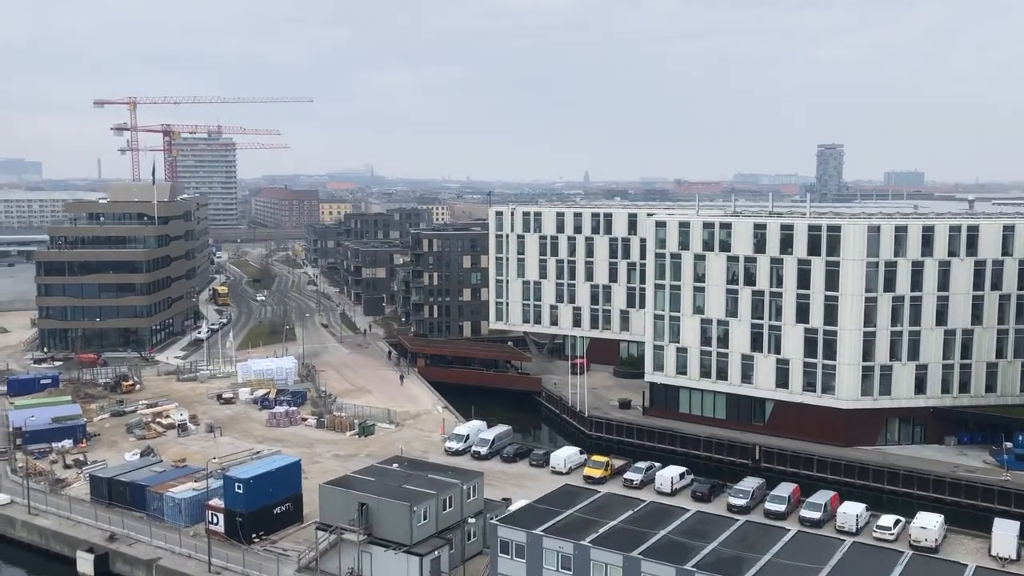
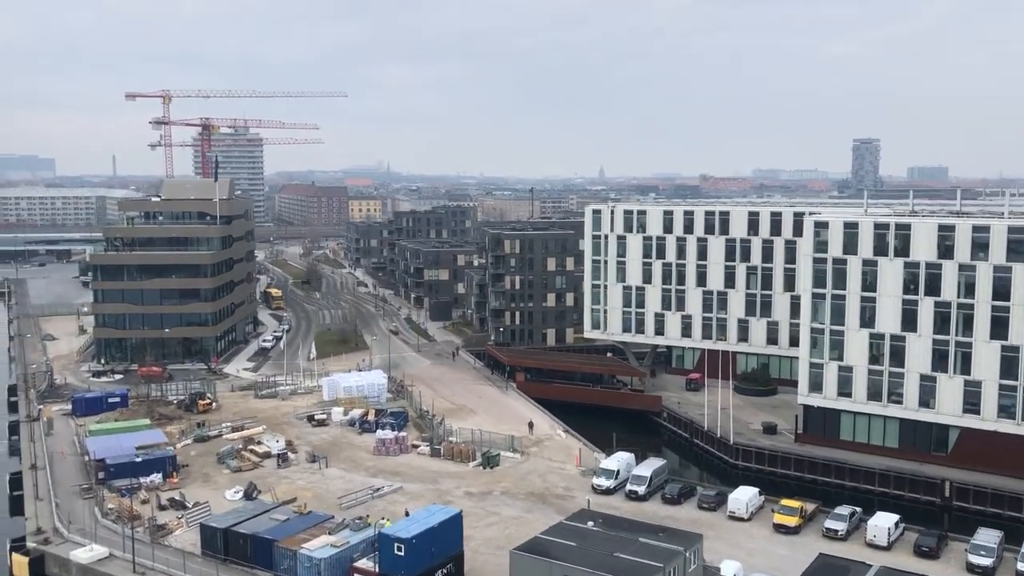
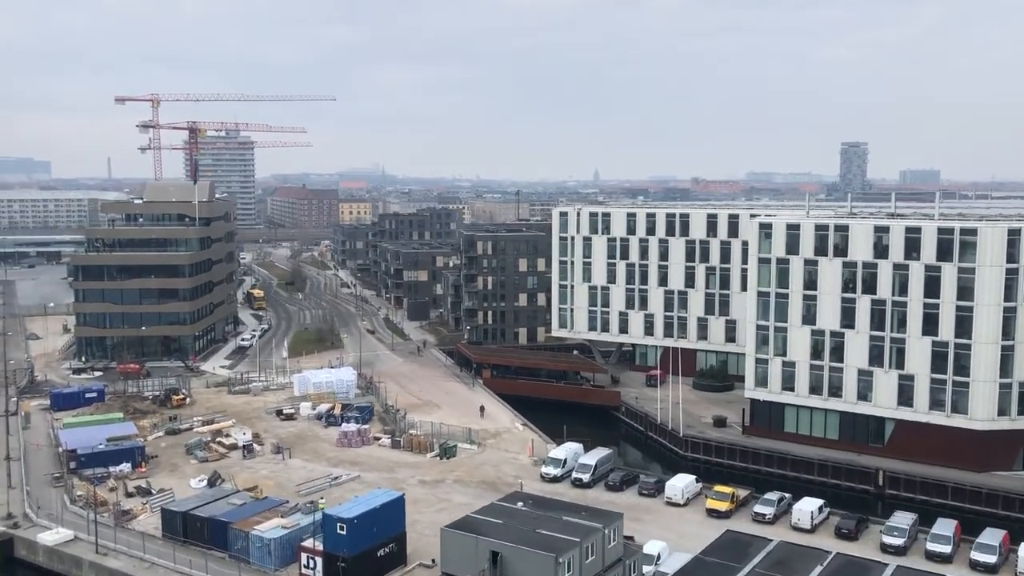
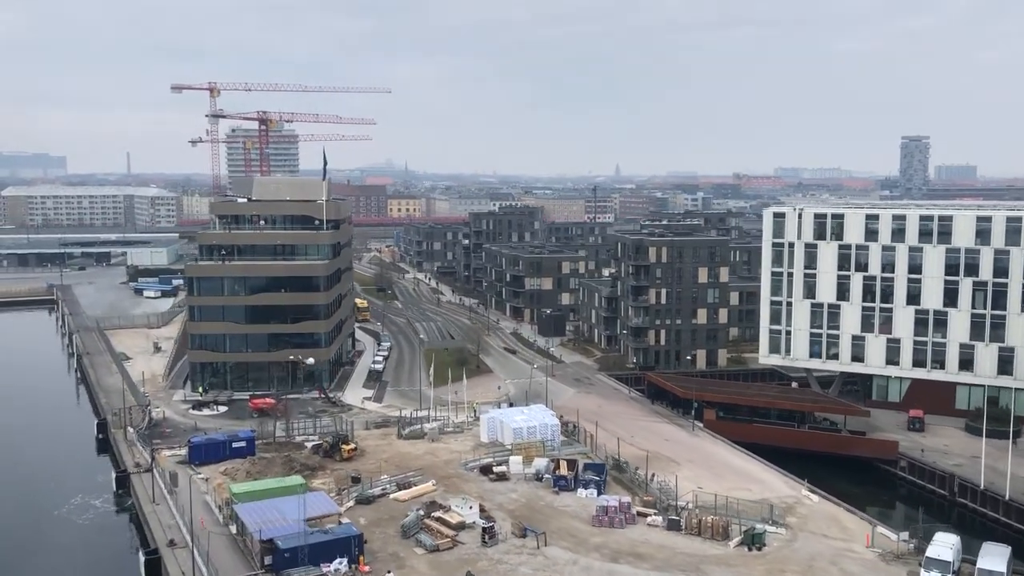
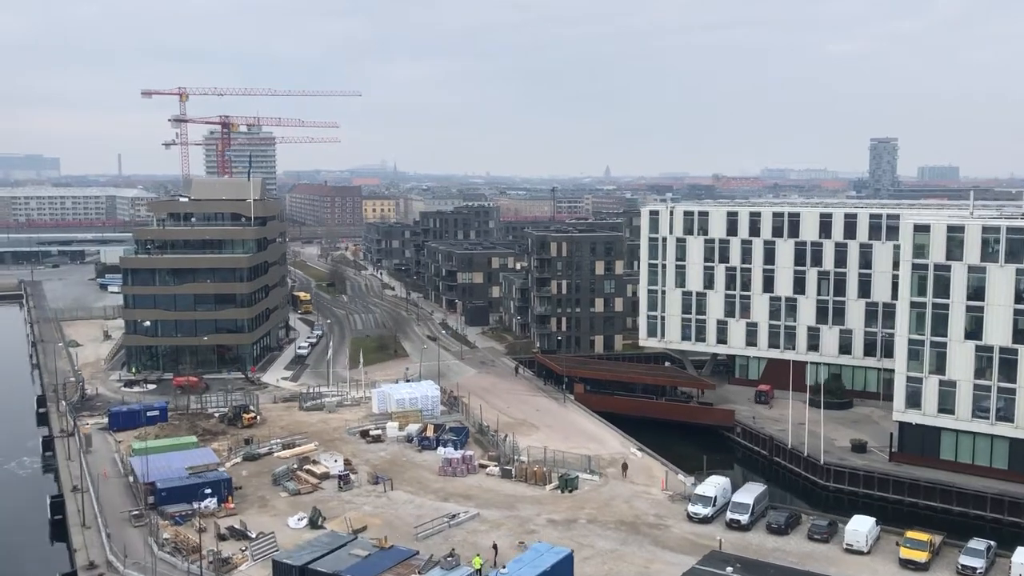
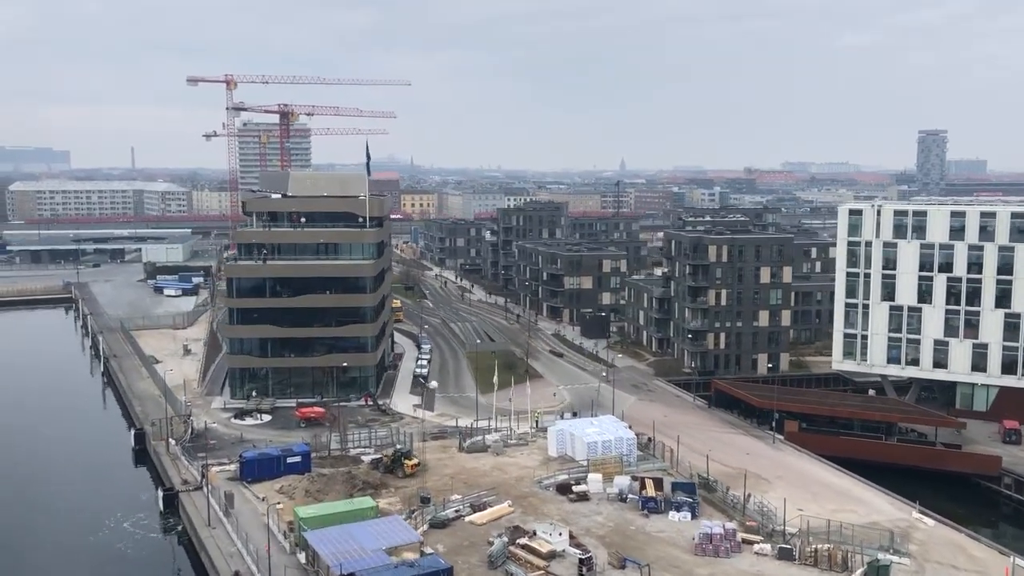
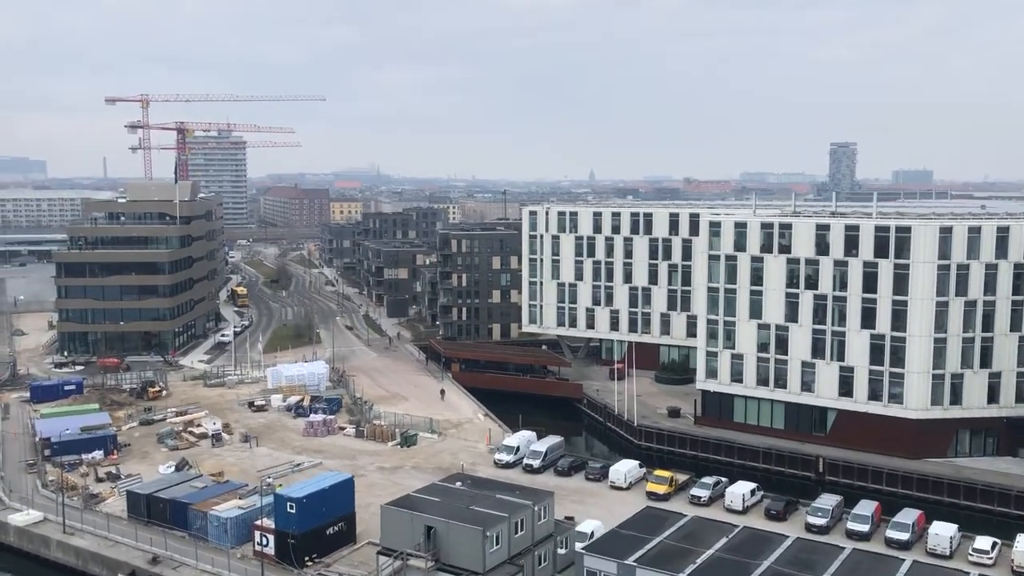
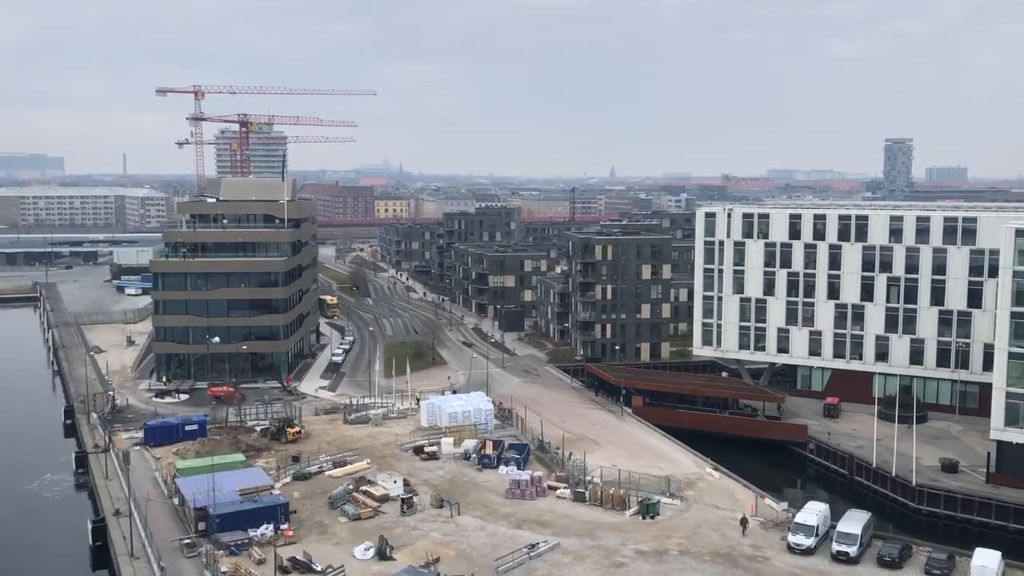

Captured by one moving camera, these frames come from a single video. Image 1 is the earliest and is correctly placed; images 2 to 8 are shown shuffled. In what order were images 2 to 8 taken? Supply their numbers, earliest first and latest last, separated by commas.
7, 3, 2, 5, 8, 4, 6
